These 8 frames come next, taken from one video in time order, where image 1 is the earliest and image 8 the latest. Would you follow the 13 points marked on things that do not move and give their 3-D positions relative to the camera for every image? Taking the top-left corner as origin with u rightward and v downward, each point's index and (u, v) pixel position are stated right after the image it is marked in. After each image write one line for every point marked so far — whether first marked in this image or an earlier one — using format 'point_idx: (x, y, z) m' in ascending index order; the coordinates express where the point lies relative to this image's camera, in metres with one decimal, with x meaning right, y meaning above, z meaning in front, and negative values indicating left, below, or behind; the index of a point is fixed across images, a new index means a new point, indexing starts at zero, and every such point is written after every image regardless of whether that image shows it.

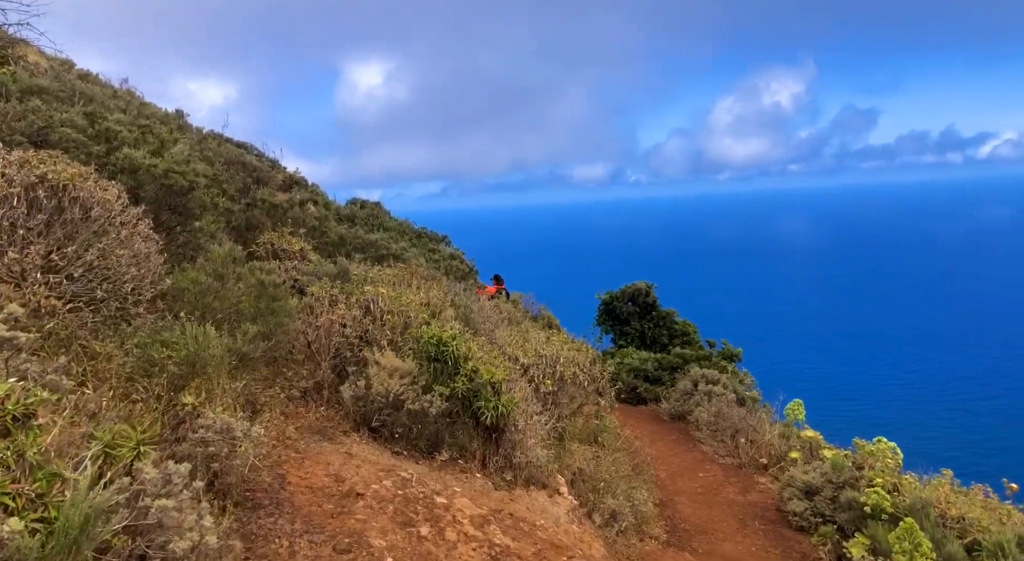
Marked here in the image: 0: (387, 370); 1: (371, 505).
0: (-1.2, -0.8, +6.7) m
1: (-1.0, -1.6, +5.3) m
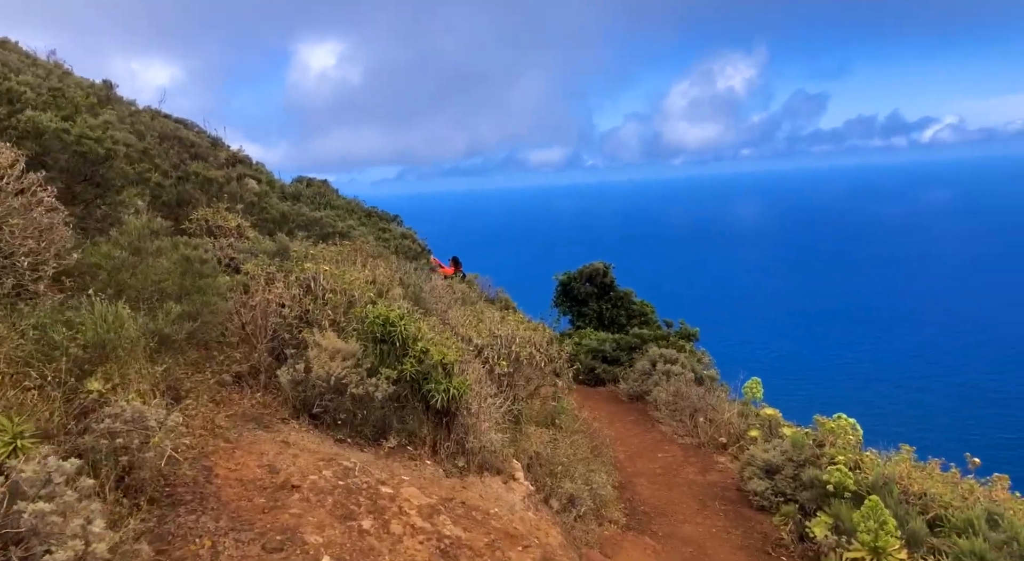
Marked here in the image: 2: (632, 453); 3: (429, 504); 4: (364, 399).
0: (-1.6, -0.6, +6.2) m
1: (-1.4, -1.5, +4.8) m
2: (+1.7, -2.5, +10.4) m
3: (-0.6, -1.7, +5.5) m
4: (-1.3, -1.0, +6.2) m
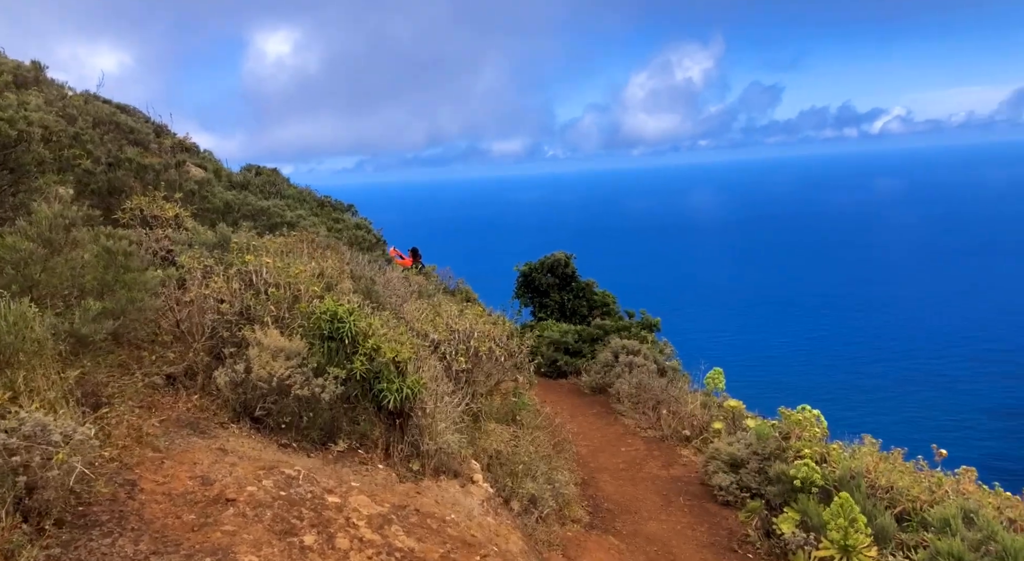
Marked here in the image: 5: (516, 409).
0: (-2.0, -0.6, +5.8) m
1: (-1.7, -1.4, +4.4) m
2: (+1.2, -2.4, +10.2) m
3: (-0.9, -1.6, +5.1) m
4: (-1.6, -1.0, +5.8) m
5: (+0.1, -1.5, +8.7) m
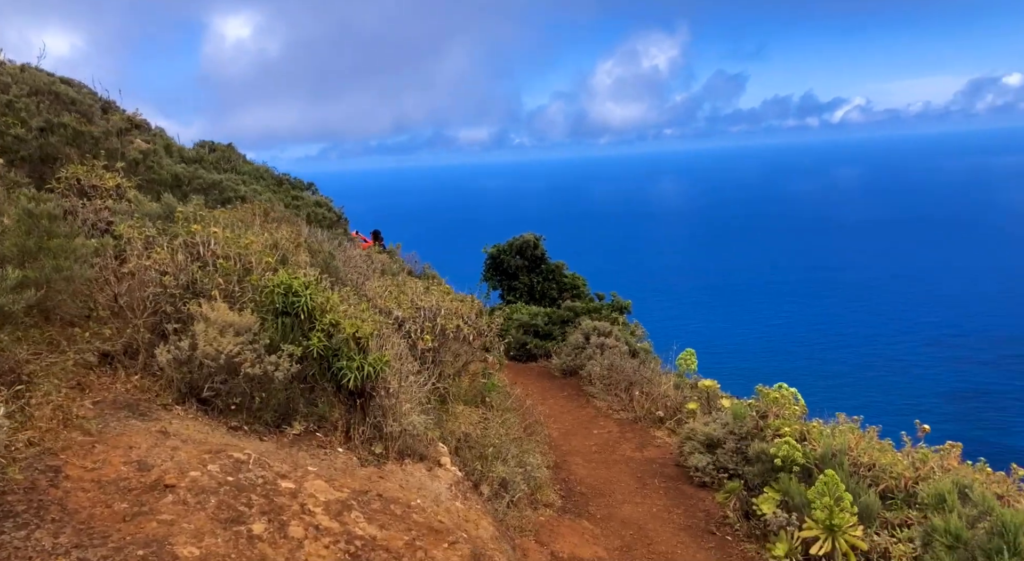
0: (-2.2, -0.3, +5.3) m
1: (-1.8, -1.2, +4.0) m
2: (+0.7, -2.1, +9.9) m
3: (-1.1, -1.4, +4.7) m
4: (-1.8, -0.7, +5.4) m
5: (-0.3, -1.3, +8.3) m
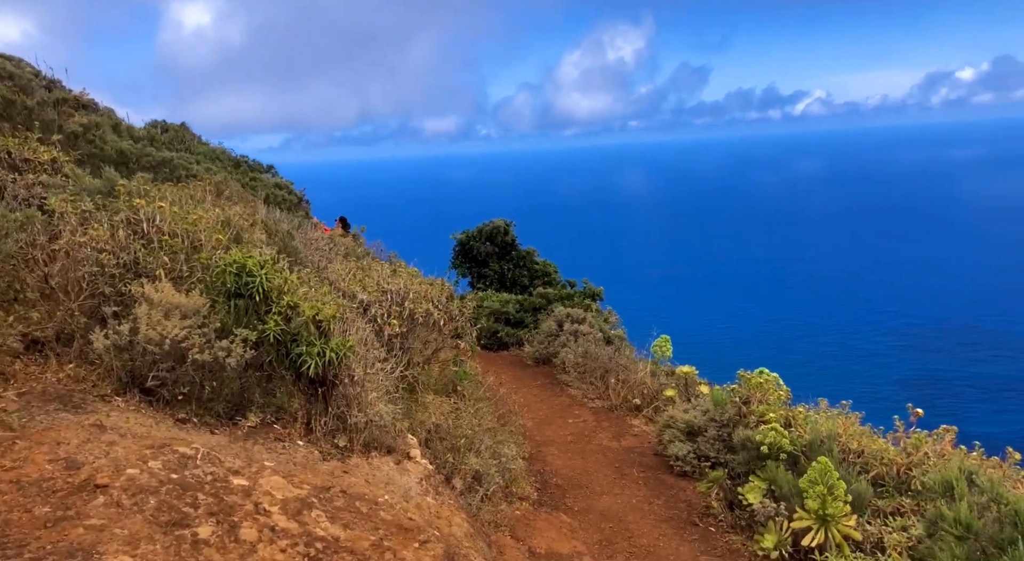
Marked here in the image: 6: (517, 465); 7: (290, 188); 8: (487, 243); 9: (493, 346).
0: (-2.3, -0.2, +4.8) m
1: (-1.9, -1.1, +3.5) m
2: (+0.4, -1.8, +9.5) m
3: (-1.3, -1.3, +4.2) m
4: (-2.0, -0.6, +4.9) m
5: (-0.6, -1.1, +7.9) m
6: (+0.1, -1.8, +7.2) m
7: (-3.6, +1.5, +11.8) m
8: (-0.6, +0.8, +16.0) m
9: (-0.3, -1.2, +13.2) m
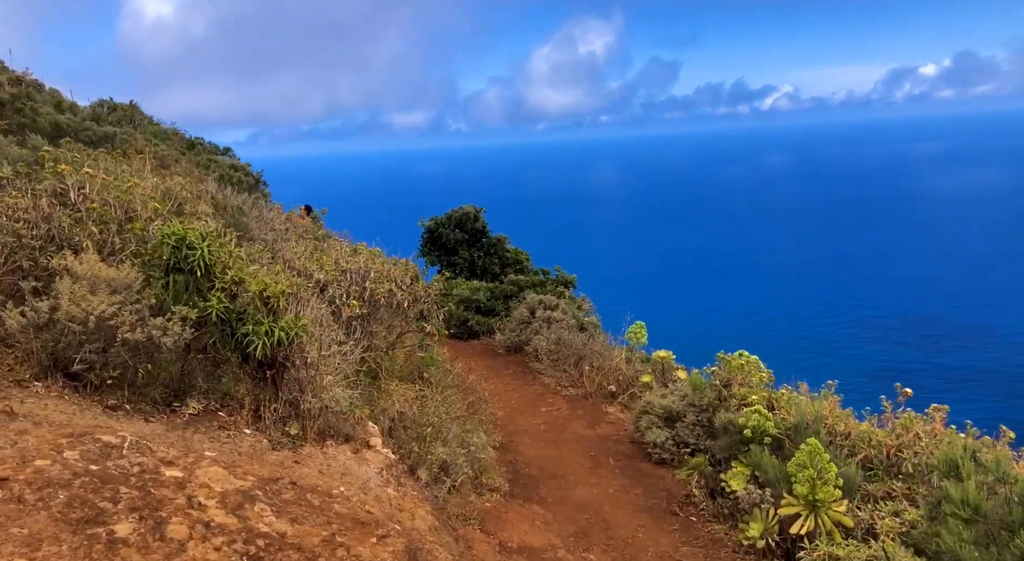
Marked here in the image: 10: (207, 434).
0: (-2.6, 0.0, +4.3) m
1: (-2.1, -0.9, +3.1) m
2: (0.0, -1.6, +9.1) m
3: (-1.4, -1.1, +3.8) m
4: (-2.2, -0.4, +4.4) m
5: (-0.9, -0.9, +7.5) m
6: (-0.2, -1.6, +6.8) m
7: (-4.1, +1.7, +11.3) m
8: (-1.2, +1.1, +15.5) m
9: (-0.9, -1.0, +12.8) m
10: (-1.9, -0.9, +4.4) m
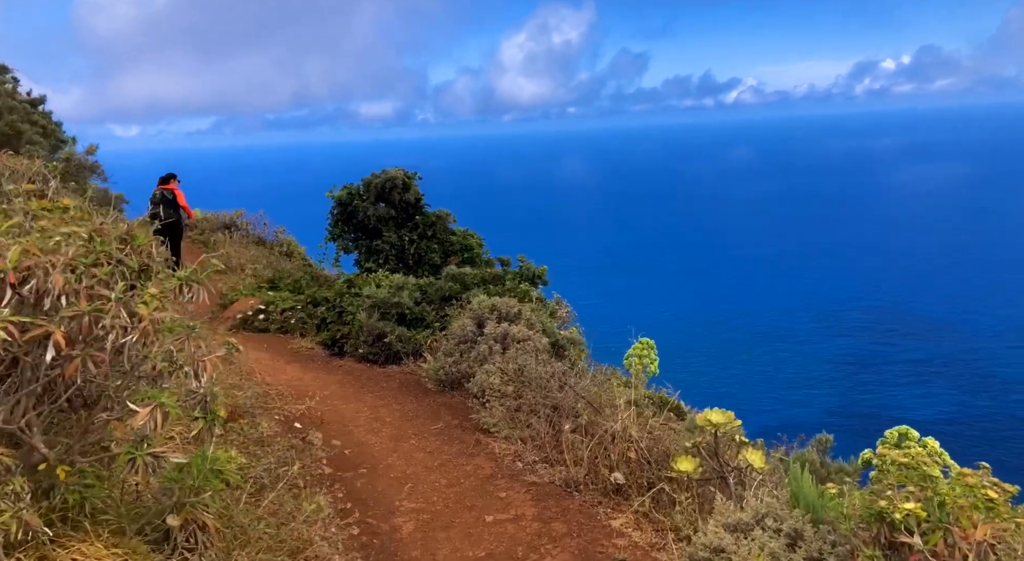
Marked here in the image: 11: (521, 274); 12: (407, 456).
0: (-2.9, -0.1, -0.1) m
1: (-2.4, -1.0, -1.4) m
2: (-0.5, -1.6, +4.8) m
3: (-1.8, -1.1, -0.6) m
4: (-2.6, -0.5, 0.0) m
5: (-1.4, -0.9, +3.1) m
6: (-0.7, -1.6, +2.5) m
7: (-4.8, +1.8, +6.7) m
8: (-2.0, +1.2, +11.1) m
9: (-1.6, -0.9, +8.4) m
10: (-2.2, -1.0, 0.0) m
11: (+0.2, +0.1, +9.8) m
12: (-0.8, -1.4, +5.9) m
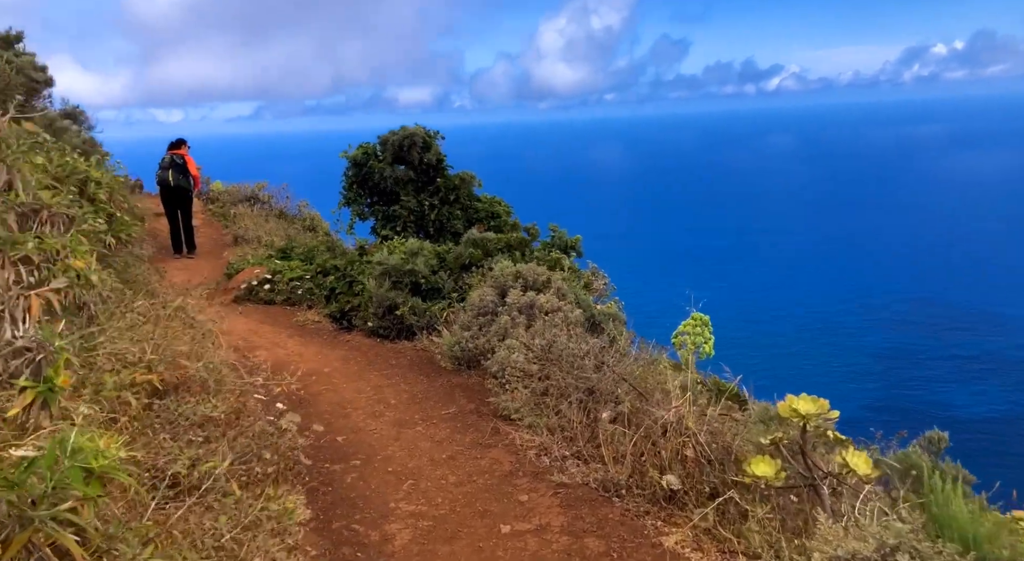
0: (-3.0, +0.2, -1.1) m
1: (-2.5, -0.8, -2.3) m
2: (-0.4, -1.3, +3.8) m
3: (-1.9, -0.9, -1.6) m
4: (-2.7, -0.2, -1.0) m
5: (-1.4, -0.6, +2.1) m
6: (-0.7, -1.4, +1.4) m
7: (-4.5, +2.2, +5.8) m
8: (-1.6, +1.6, +10.1) m
9: (-1.3, -0.5, +7.4) m
10: (-2.3, -0.7, -0.9) m
11: (+0.5, +0.5, +8.7) m
12: (-0.7, -1.1, +4.8) m
